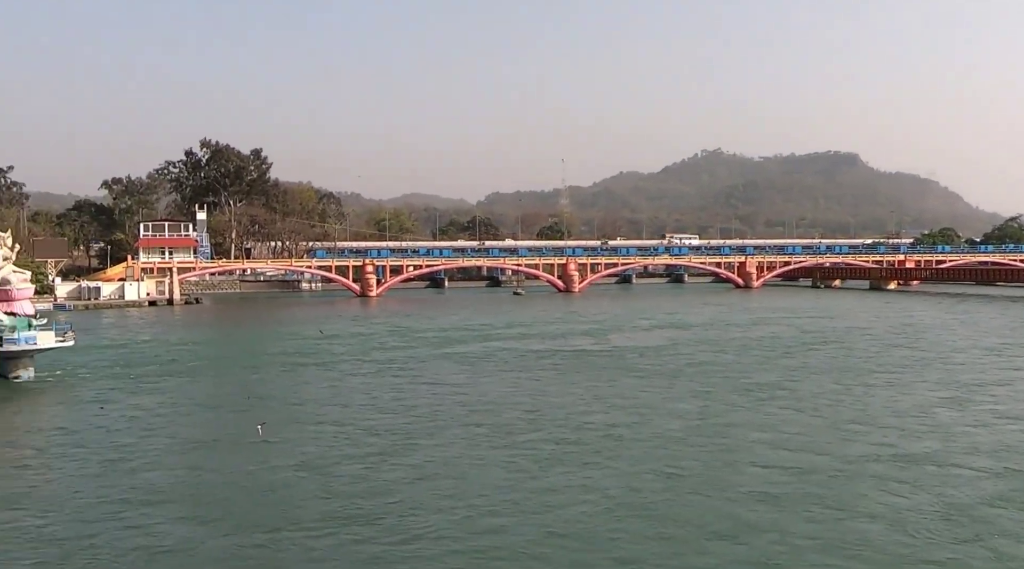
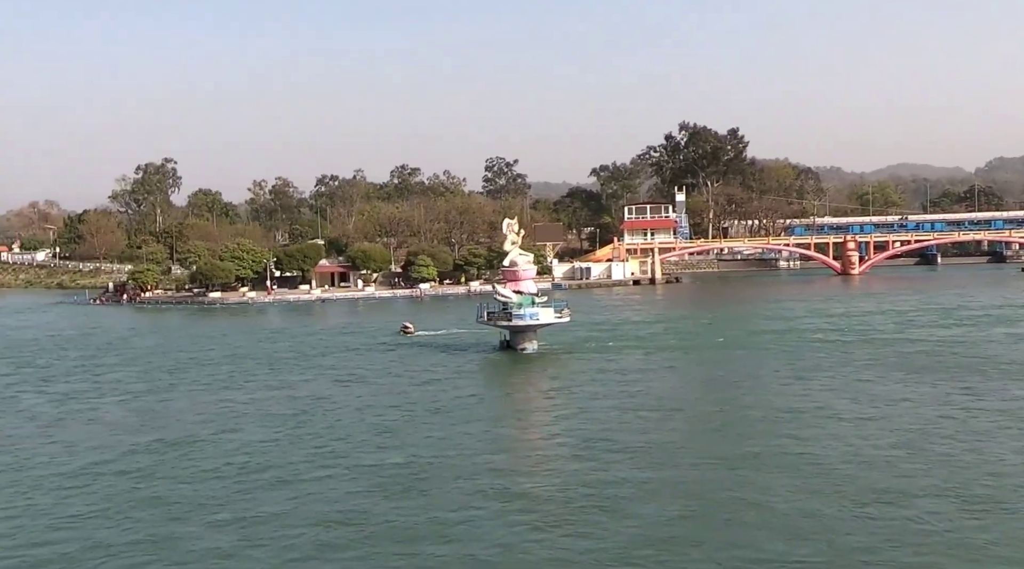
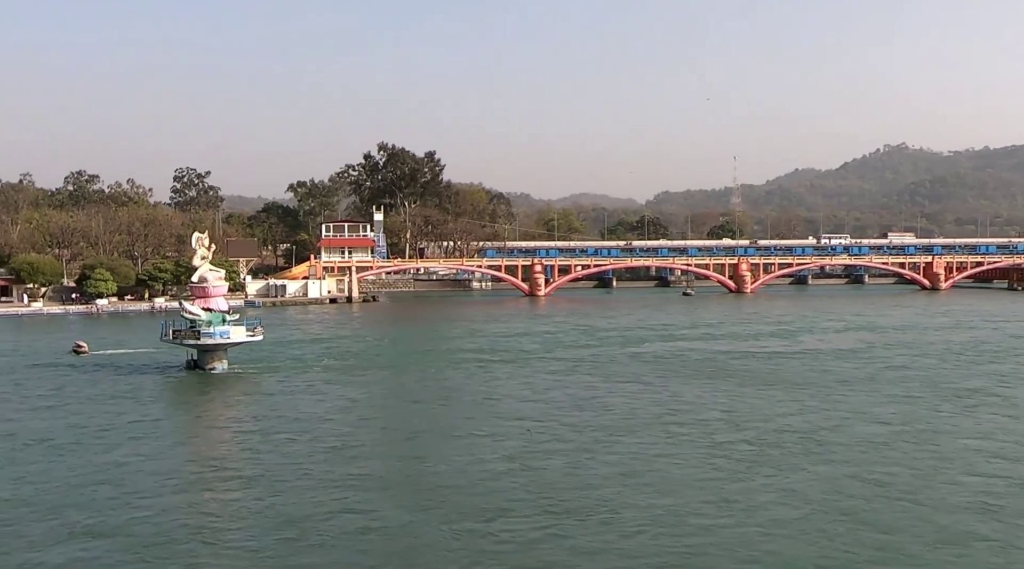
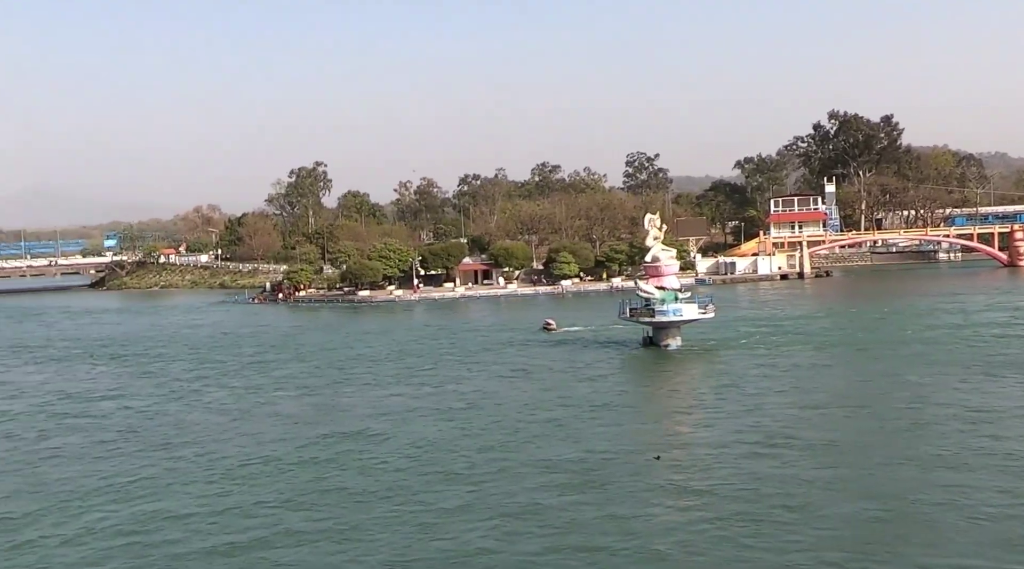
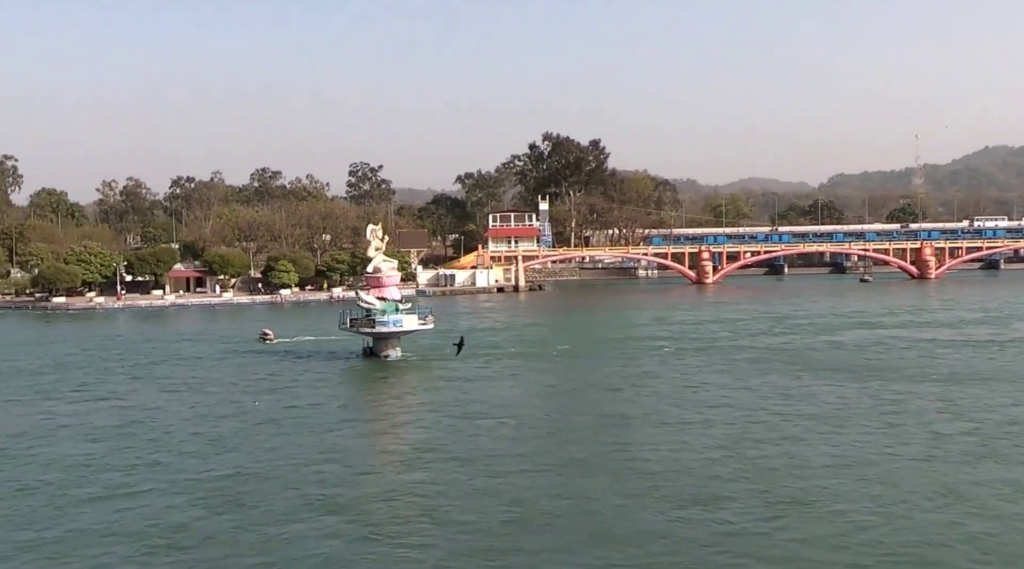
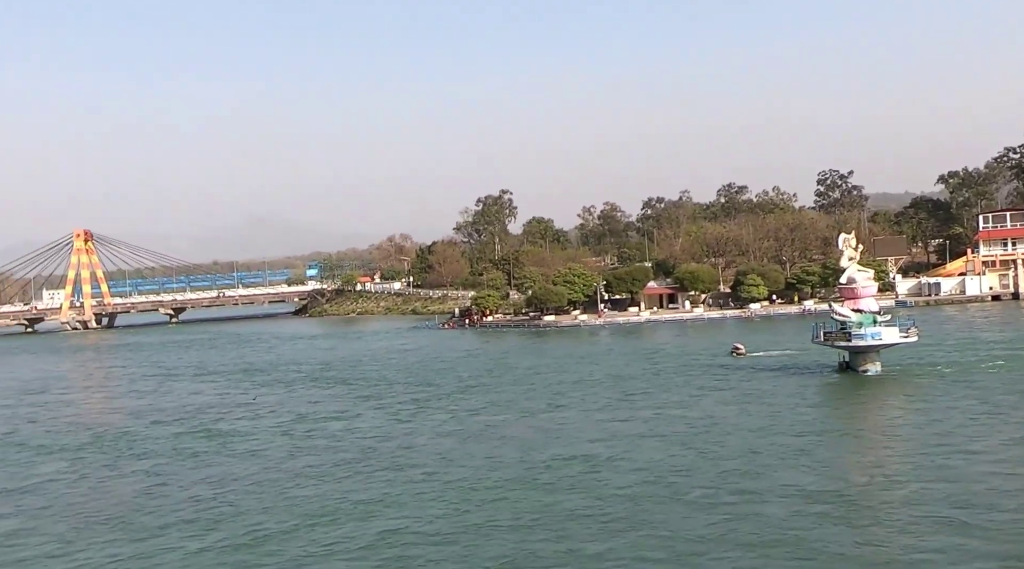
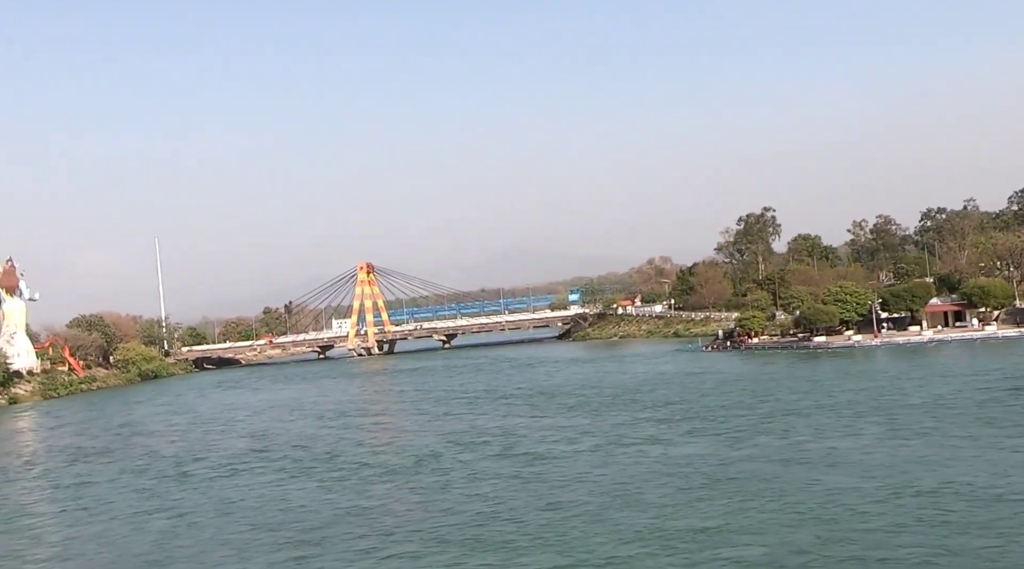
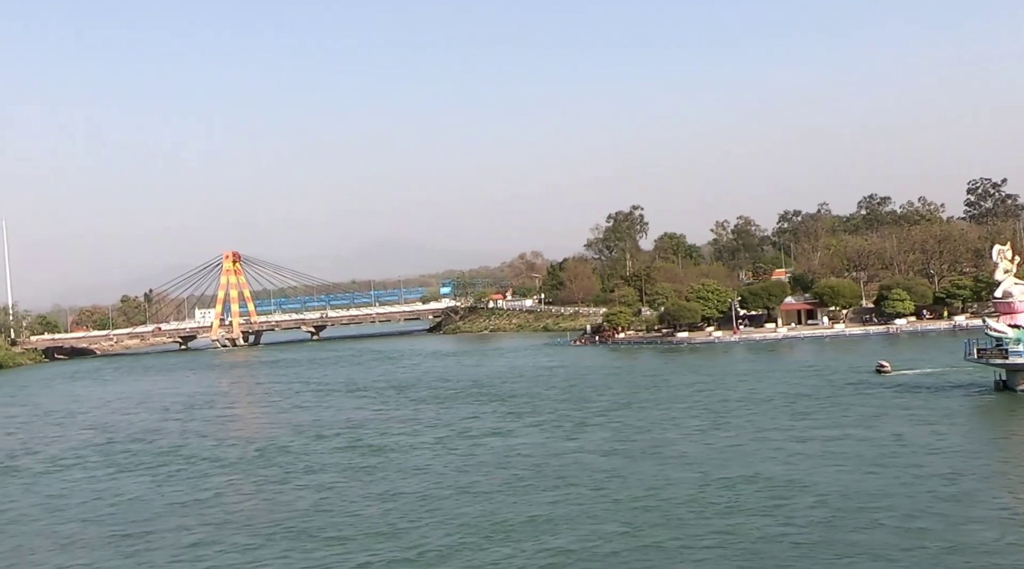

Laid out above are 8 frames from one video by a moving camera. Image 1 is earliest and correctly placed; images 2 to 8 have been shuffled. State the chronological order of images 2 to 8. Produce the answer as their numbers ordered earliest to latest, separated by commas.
3, 5, 2, 4, 6, 8, 7
